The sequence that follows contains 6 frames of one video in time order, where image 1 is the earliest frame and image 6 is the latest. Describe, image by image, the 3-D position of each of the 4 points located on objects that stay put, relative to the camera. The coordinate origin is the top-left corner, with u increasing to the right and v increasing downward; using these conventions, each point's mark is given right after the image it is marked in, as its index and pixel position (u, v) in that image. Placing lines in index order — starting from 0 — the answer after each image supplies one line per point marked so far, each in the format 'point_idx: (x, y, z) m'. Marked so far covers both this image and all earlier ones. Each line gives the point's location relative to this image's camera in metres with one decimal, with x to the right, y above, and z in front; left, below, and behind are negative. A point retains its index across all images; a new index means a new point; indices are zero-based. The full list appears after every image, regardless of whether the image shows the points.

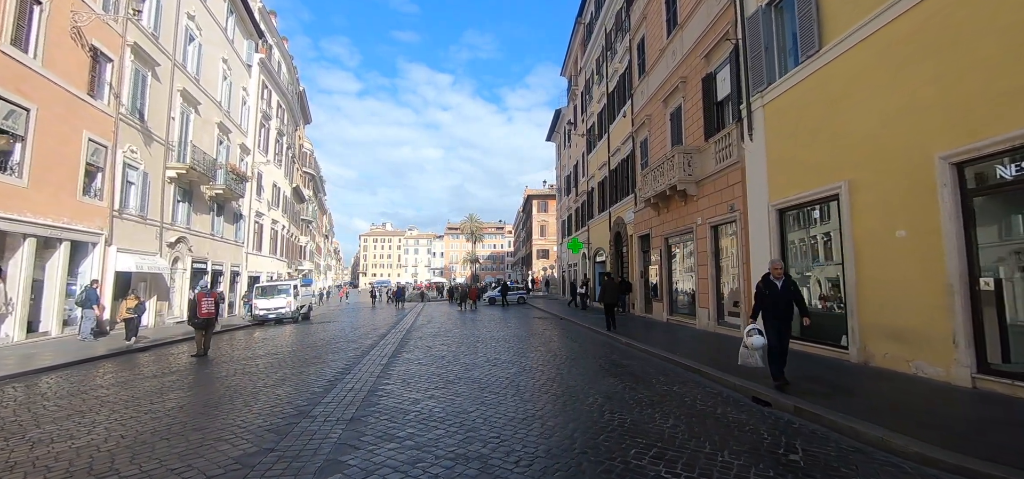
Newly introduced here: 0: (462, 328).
0: (-1.7, -3.0, +15.1) m
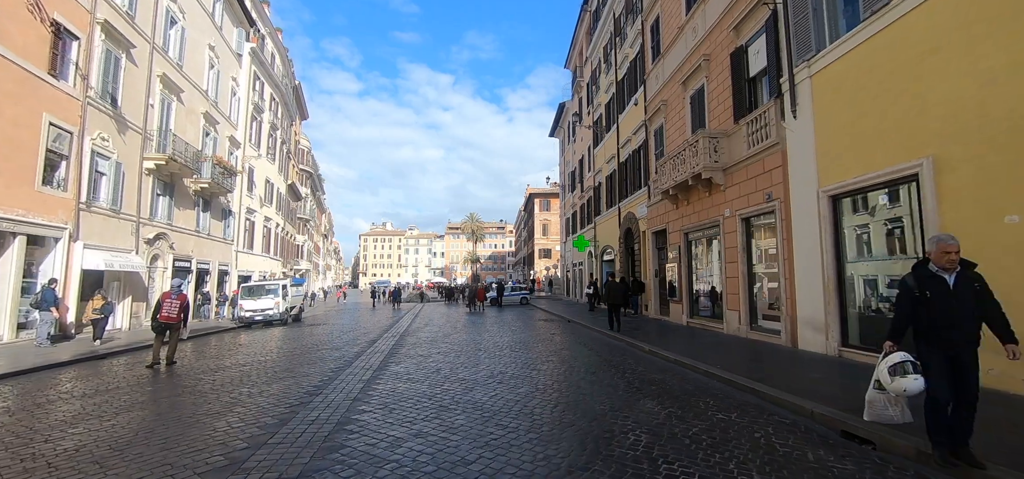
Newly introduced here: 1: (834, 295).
0: (-1.5, -2.9, +13.8) m
1: (+5.8, -1.0, +7.8) m
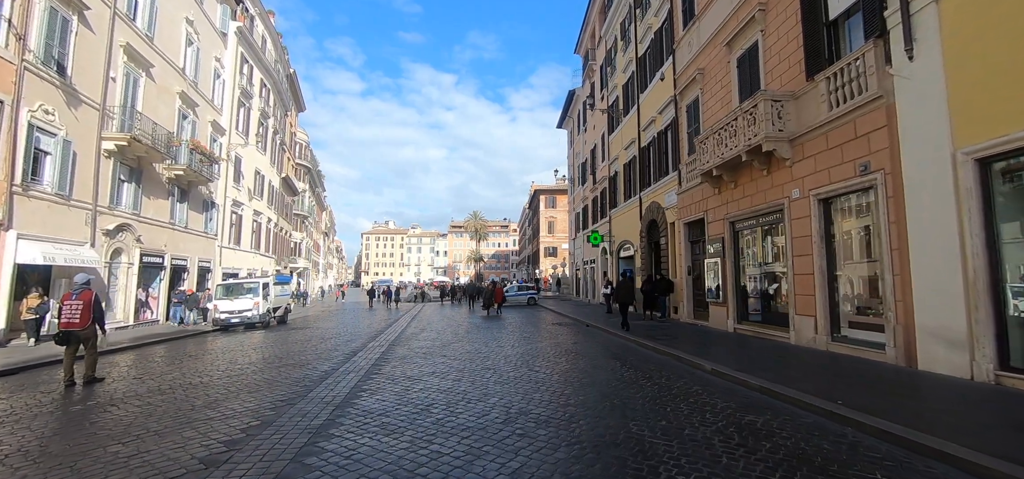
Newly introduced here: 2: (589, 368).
0: (-1.2, -2.6, +11.6) m
1: (+6.0, -0.7, +5.6) m
2: (+1.3, -2.2, +7.2) m
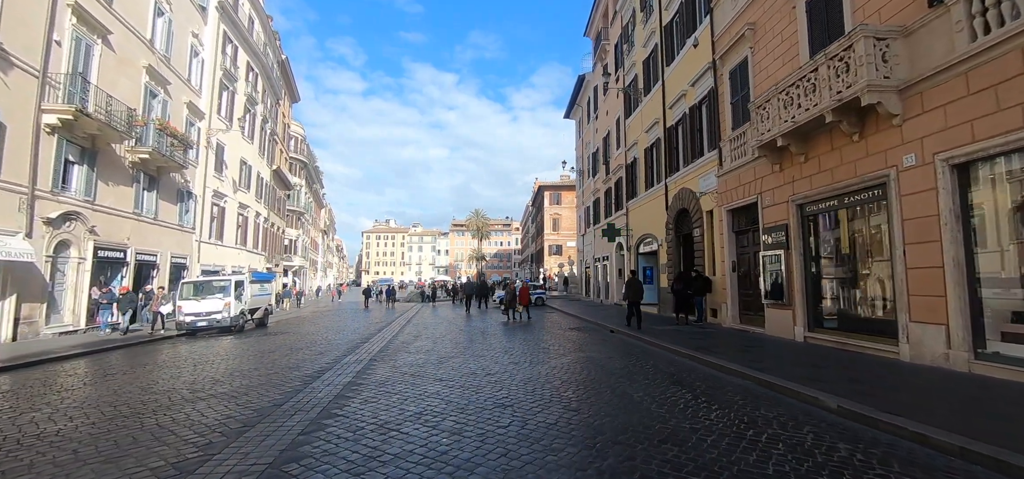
0: (-0.9, -2.3, +9.3) m
1: (+6.3, -0.5, +3.3) m
2: (+1.6, -1.9, +5.0) m
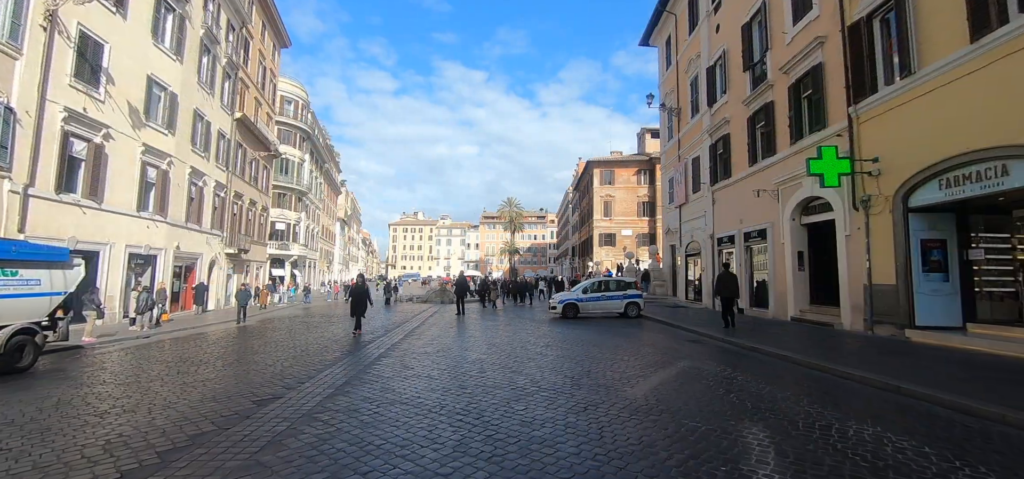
0: (-0.6, -2.0, +6.5) m
1: (+6.6, -0.2, +0.3) m
2: (+1.9, -1.6, +2.1) m
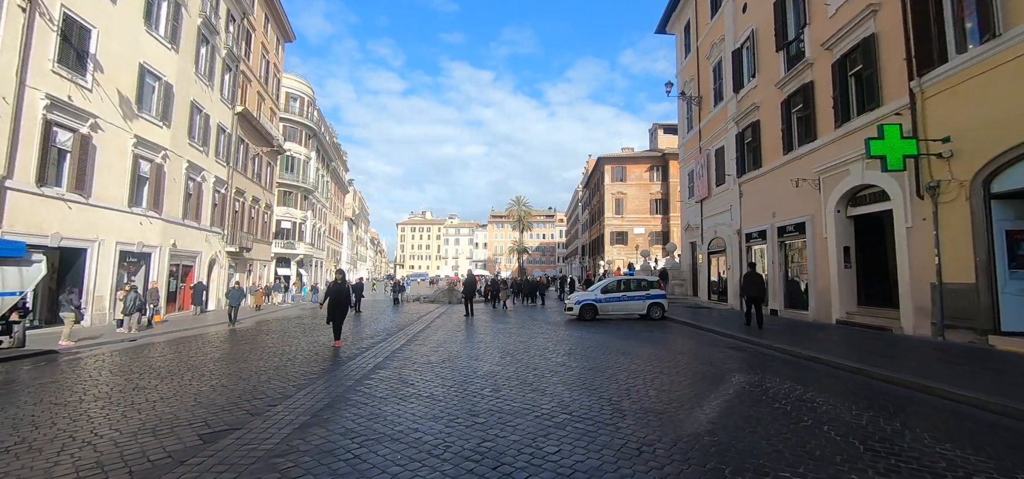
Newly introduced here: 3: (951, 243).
0: (-0.3, -1.9, +5.3) m
1: (+6.7, 0.0, -1.0) m
2: (+2.1, -1.4, +0.8) m
3: (+9.0, -0.1, +9.1) m
